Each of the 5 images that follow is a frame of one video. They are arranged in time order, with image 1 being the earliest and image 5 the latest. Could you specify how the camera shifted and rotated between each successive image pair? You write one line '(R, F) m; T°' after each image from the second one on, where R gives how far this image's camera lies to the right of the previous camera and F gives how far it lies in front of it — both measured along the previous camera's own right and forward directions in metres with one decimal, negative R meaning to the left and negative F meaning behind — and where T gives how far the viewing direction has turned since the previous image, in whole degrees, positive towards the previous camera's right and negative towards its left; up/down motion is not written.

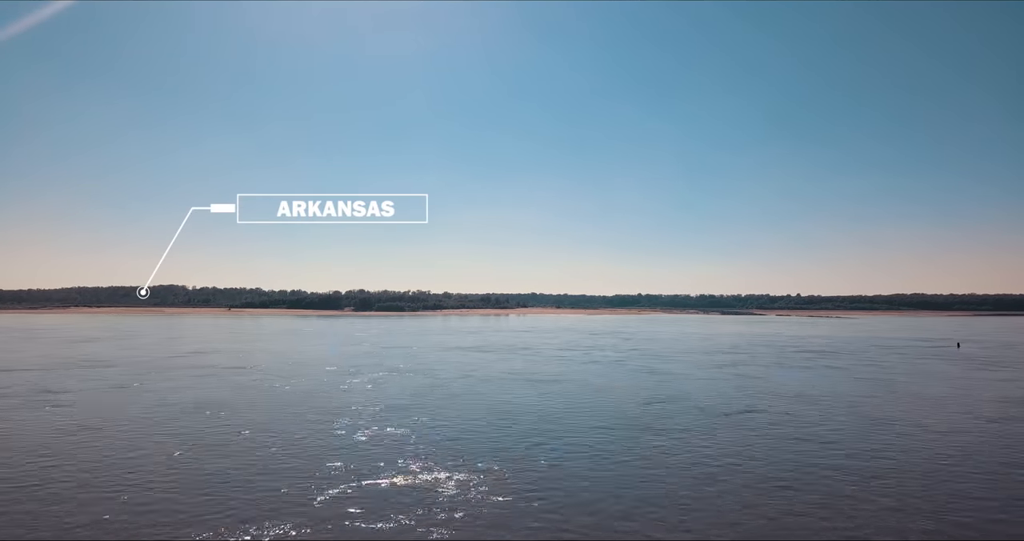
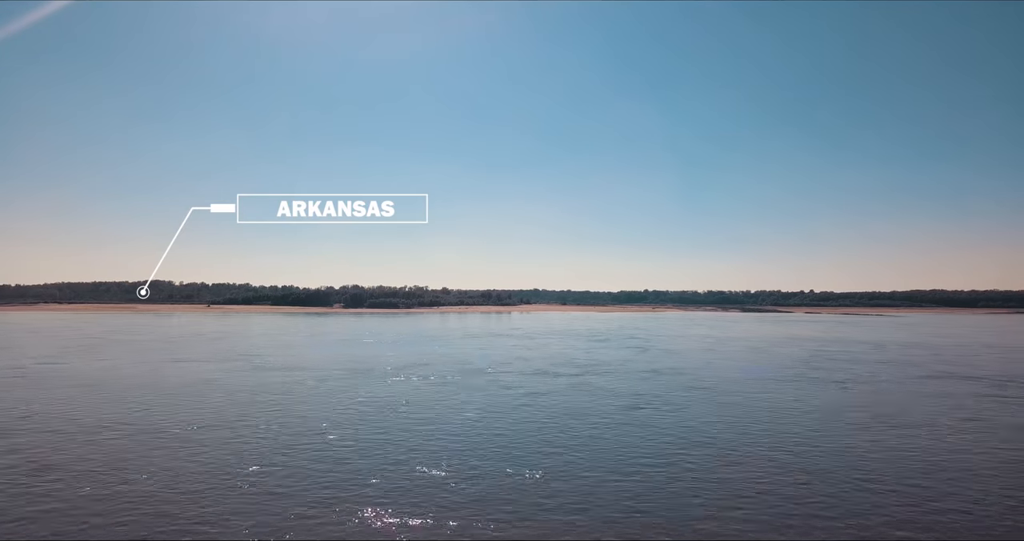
(0.0, +5.8) m; 0°
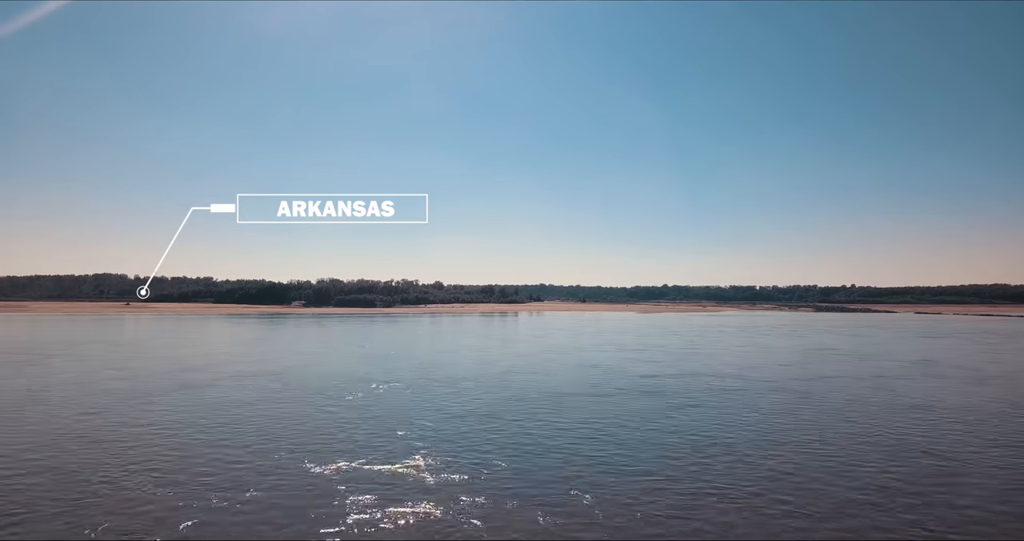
(-0.9, +17.2) m; 0°
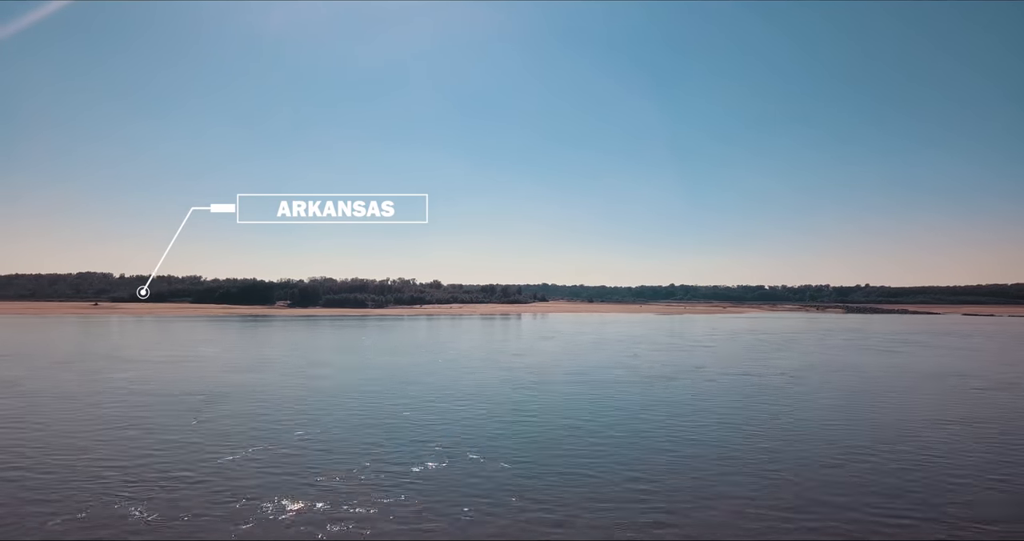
(-0.3, +5.2) m; 0°
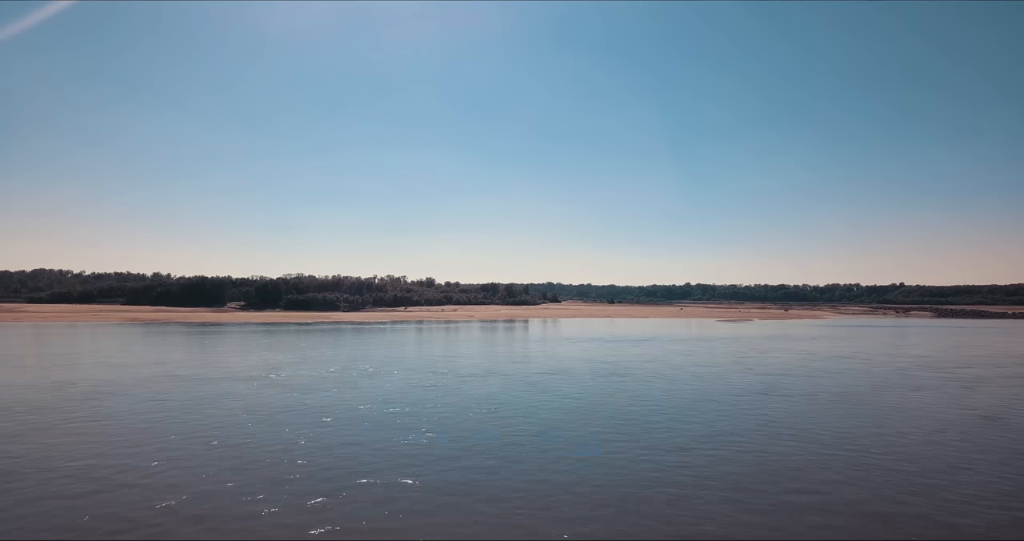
(-0.5, +11.7) m; 0°
